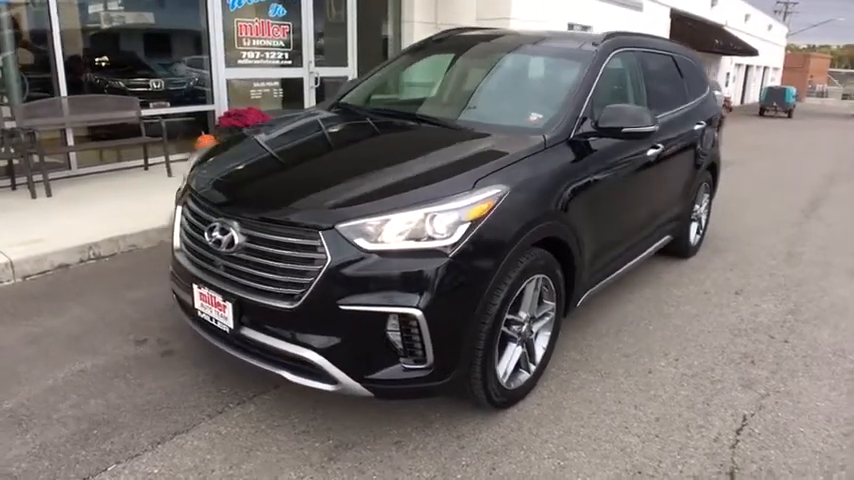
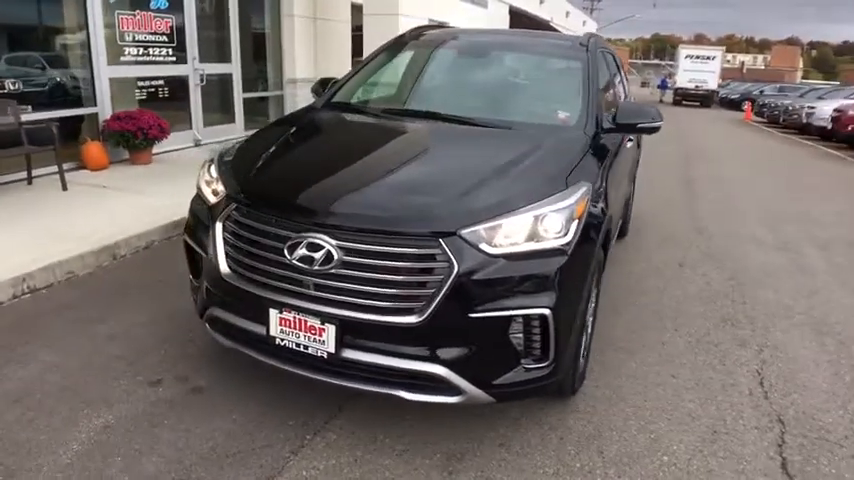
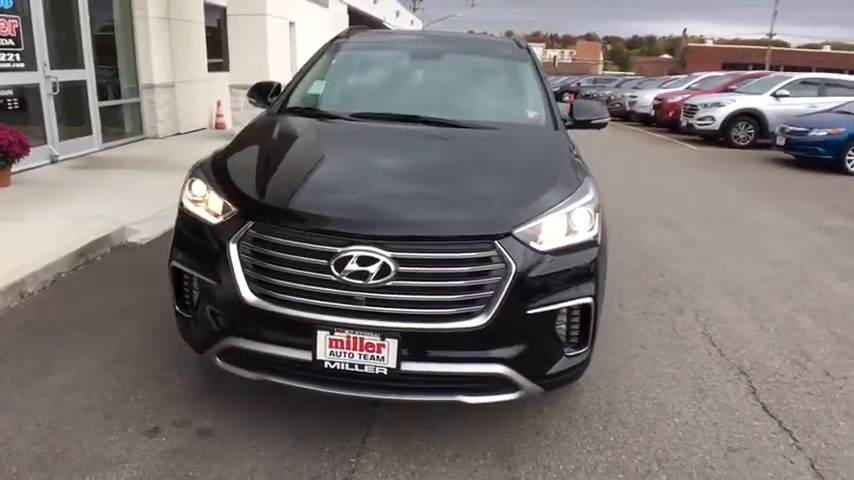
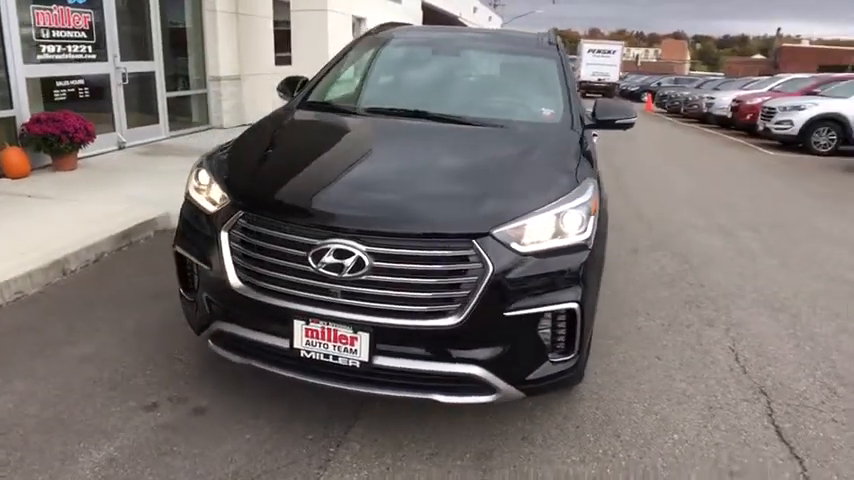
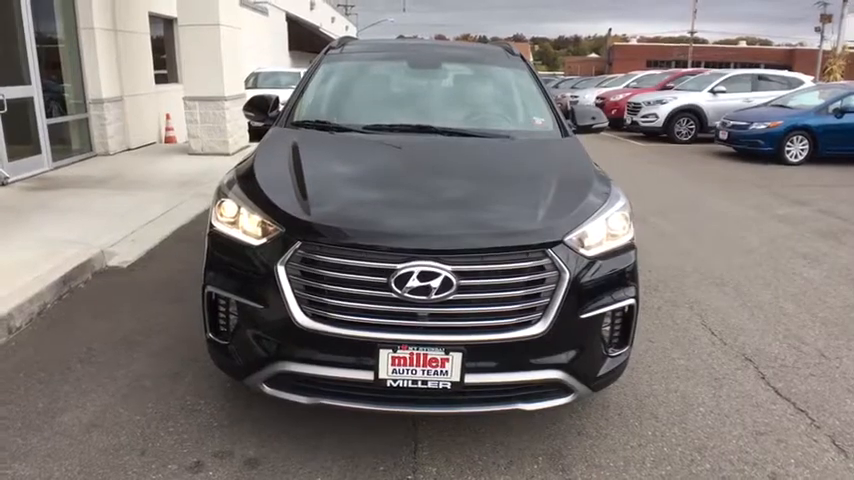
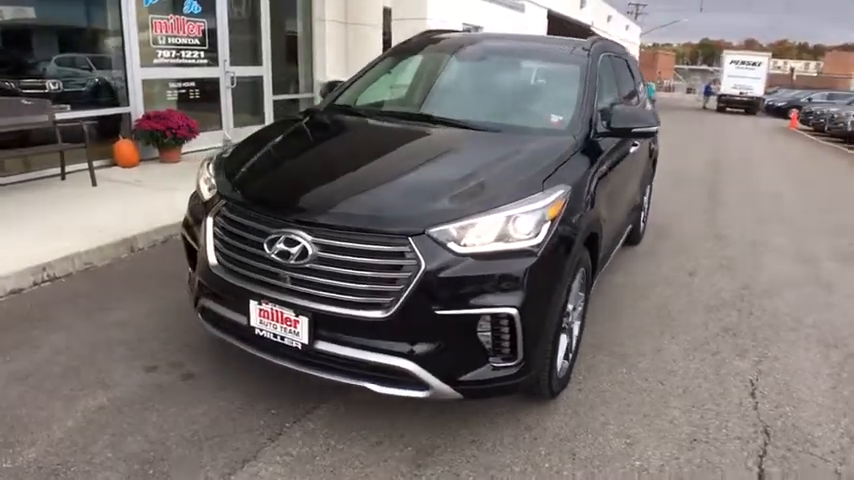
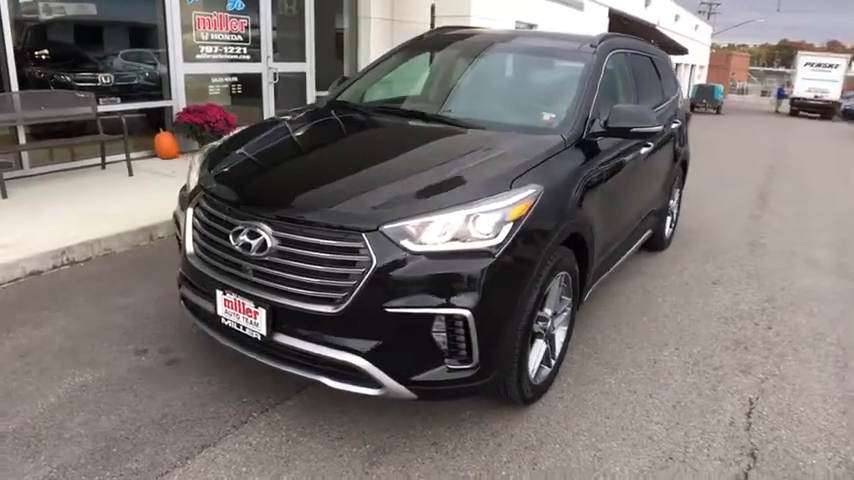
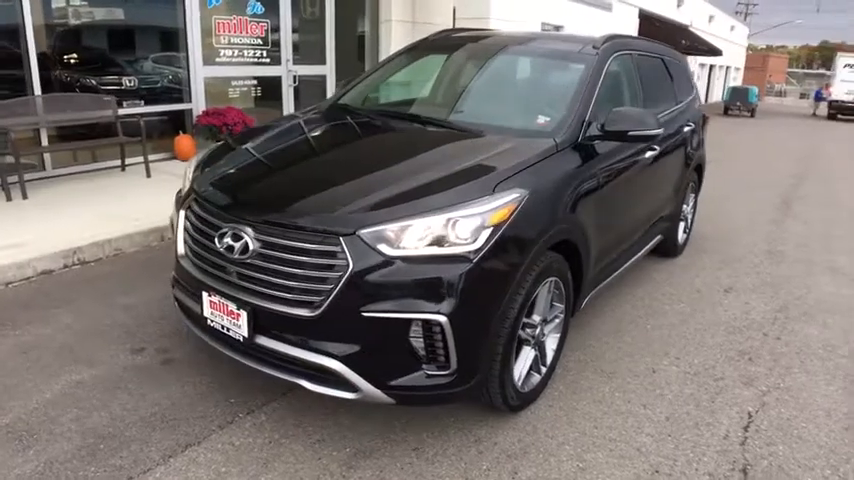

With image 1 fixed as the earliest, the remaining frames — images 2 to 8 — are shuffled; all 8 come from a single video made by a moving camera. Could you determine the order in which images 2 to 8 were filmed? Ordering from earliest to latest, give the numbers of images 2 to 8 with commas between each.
8, 7, 6, 2, 4, 3, 5
